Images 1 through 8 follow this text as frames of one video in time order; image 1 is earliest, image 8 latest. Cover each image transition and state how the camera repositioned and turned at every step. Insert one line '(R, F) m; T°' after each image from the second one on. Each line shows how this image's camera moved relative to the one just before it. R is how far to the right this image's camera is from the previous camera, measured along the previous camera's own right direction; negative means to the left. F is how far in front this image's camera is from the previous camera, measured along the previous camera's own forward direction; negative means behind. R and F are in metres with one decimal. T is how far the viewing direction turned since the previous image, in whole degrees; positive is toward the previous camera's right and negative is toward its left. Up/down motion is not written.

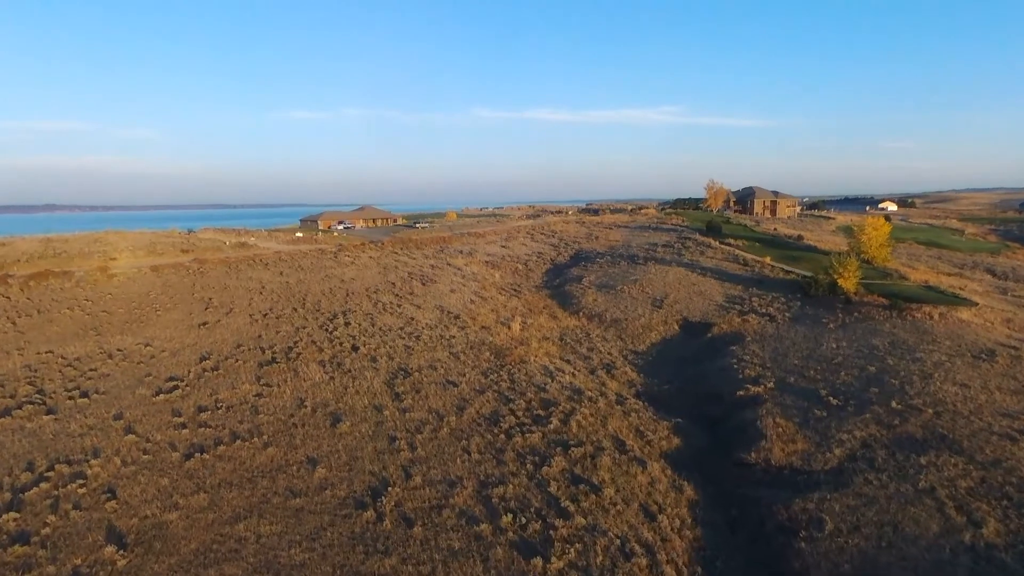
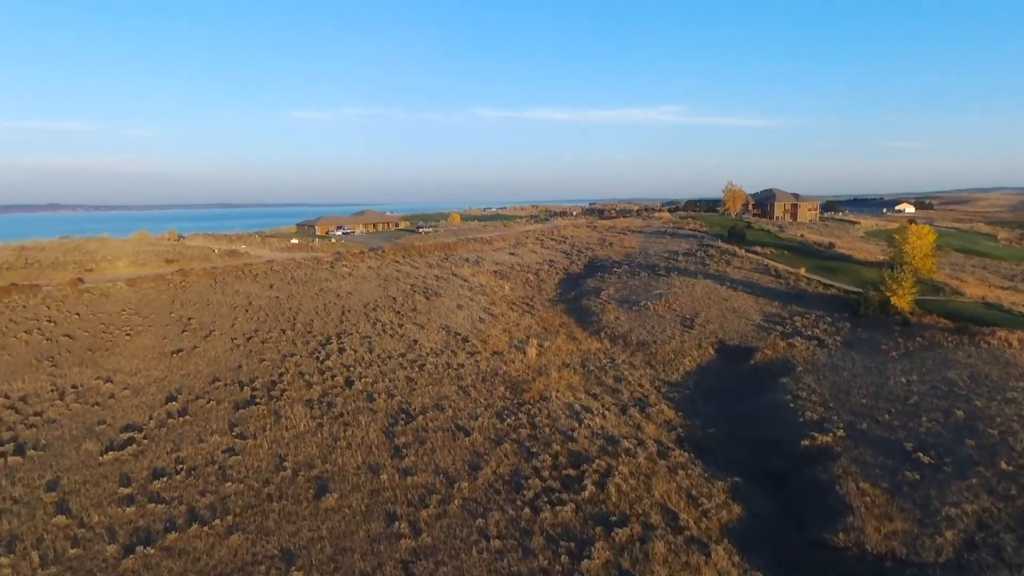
(-0.4, +2.6) m; 0°
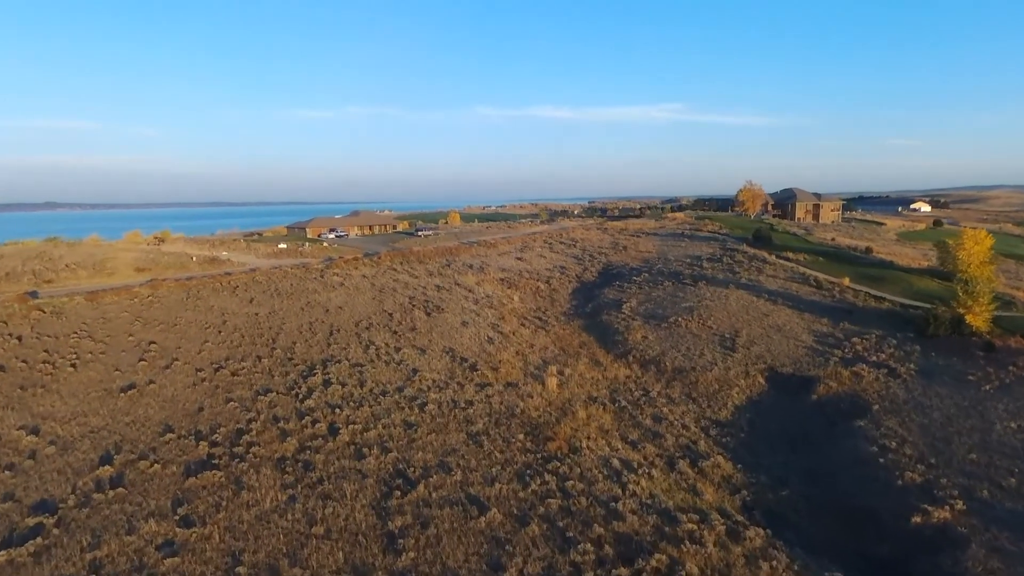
(-0.5, +3.1) m; 0°
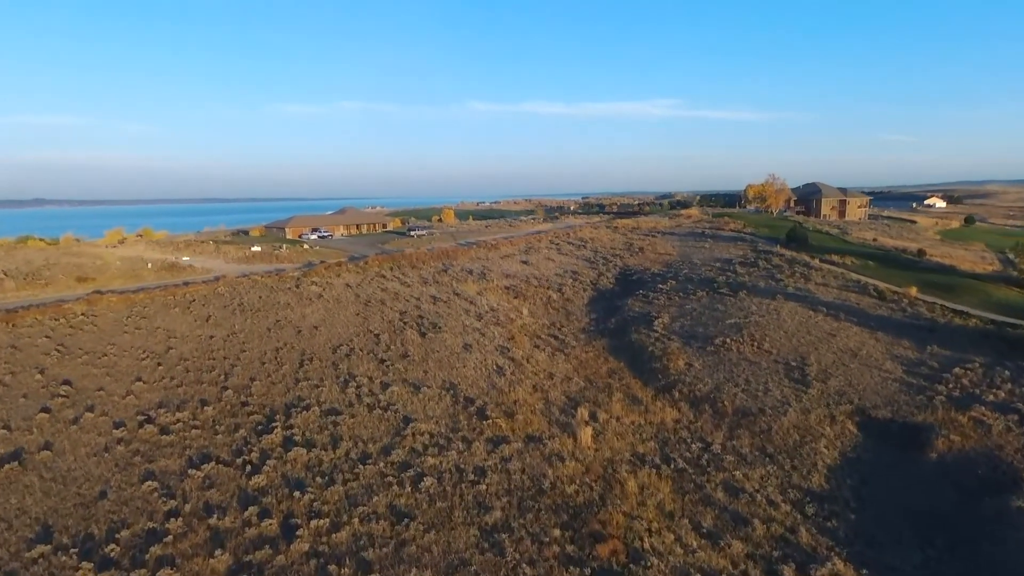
(-0.6, +4.1) m; +1°
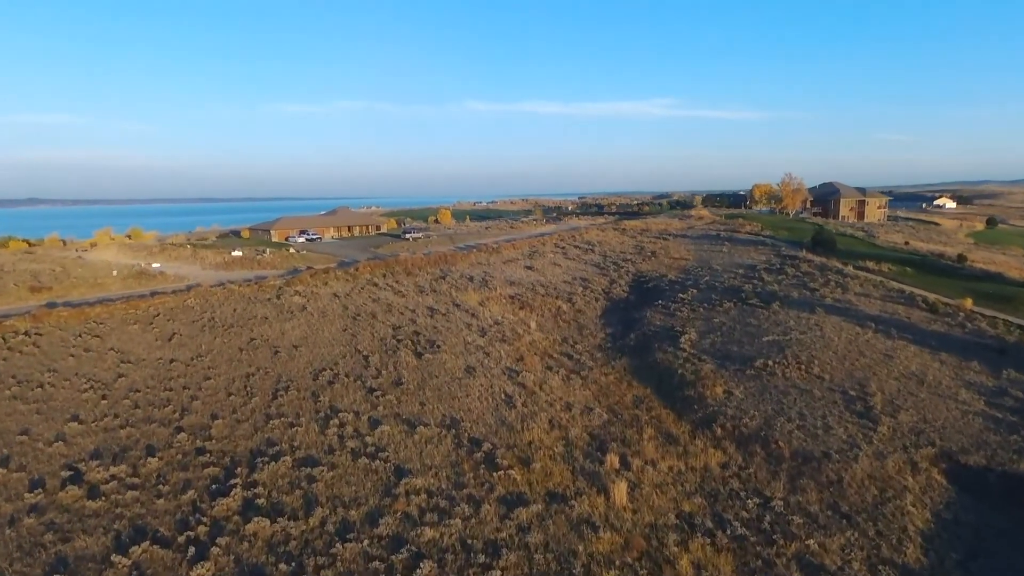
(-0.4, +2.5) m; 0°
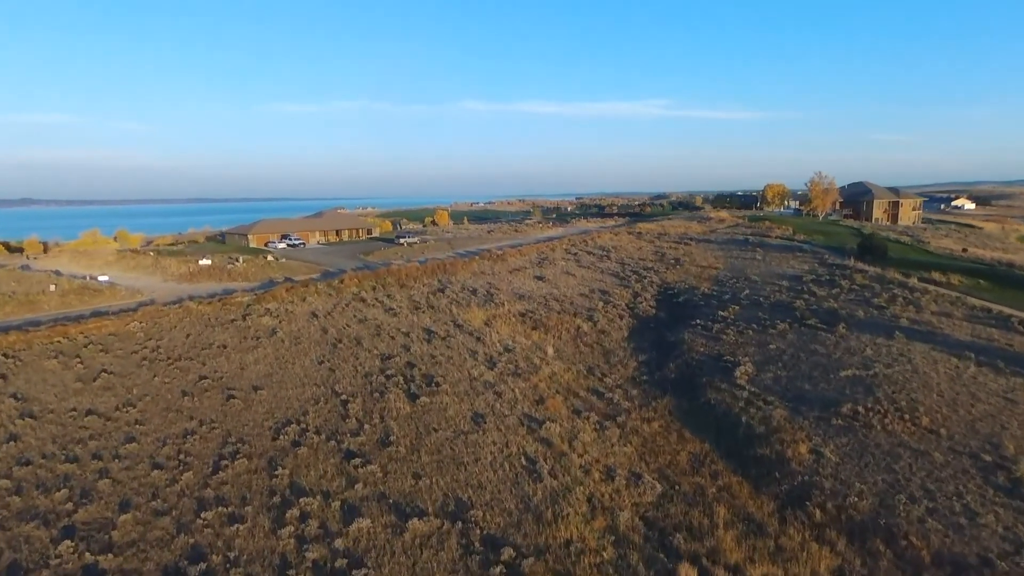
(-0.5, +3.6) m; 0°
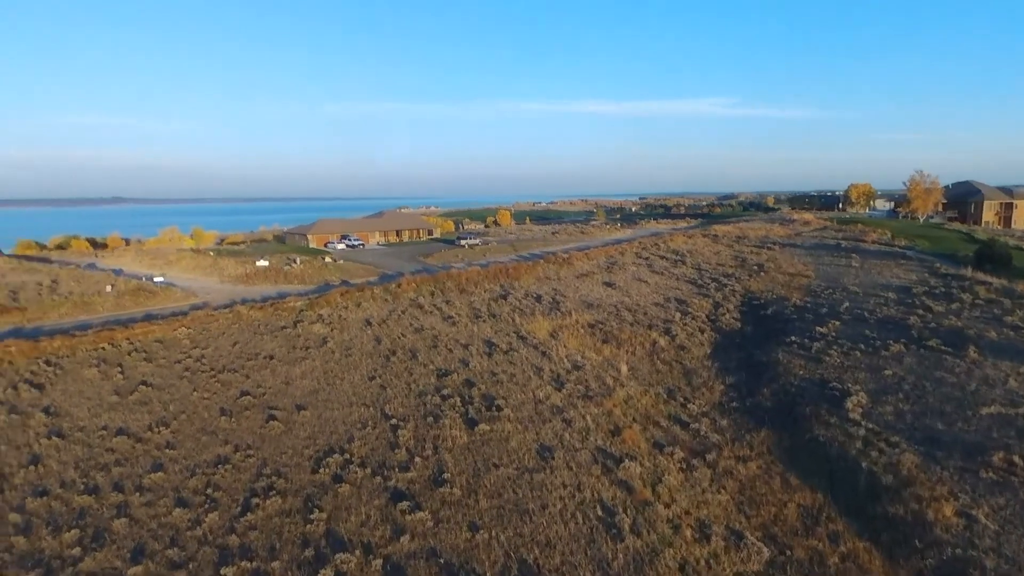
(-0.3, +1.7) m; -5°
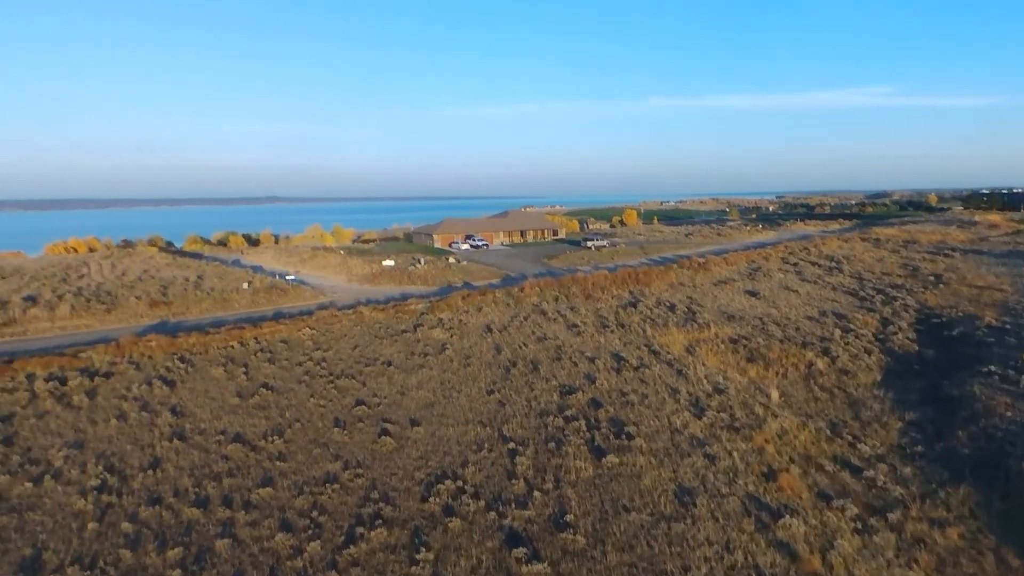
(-0.2, +1.3) m; -11°
